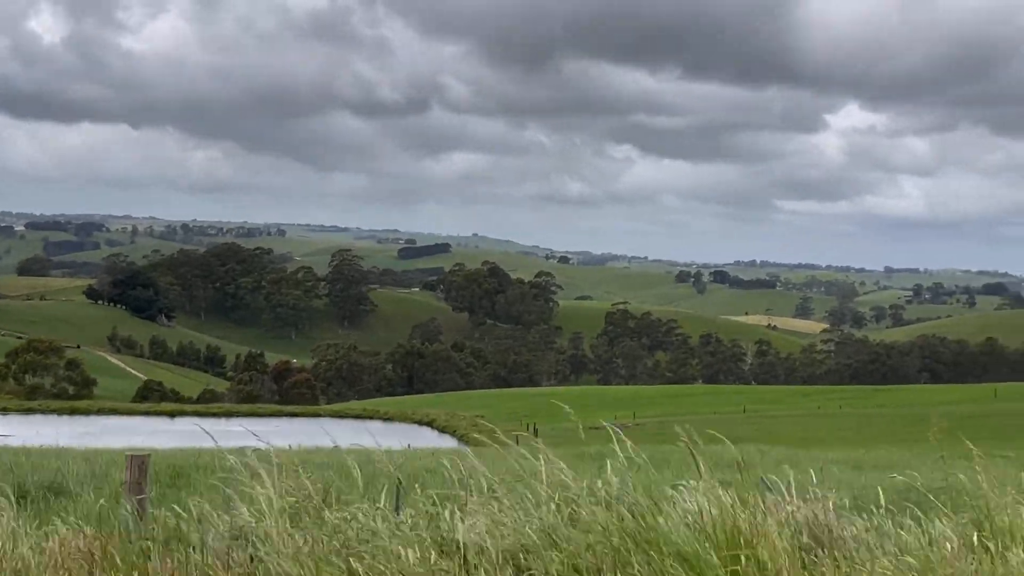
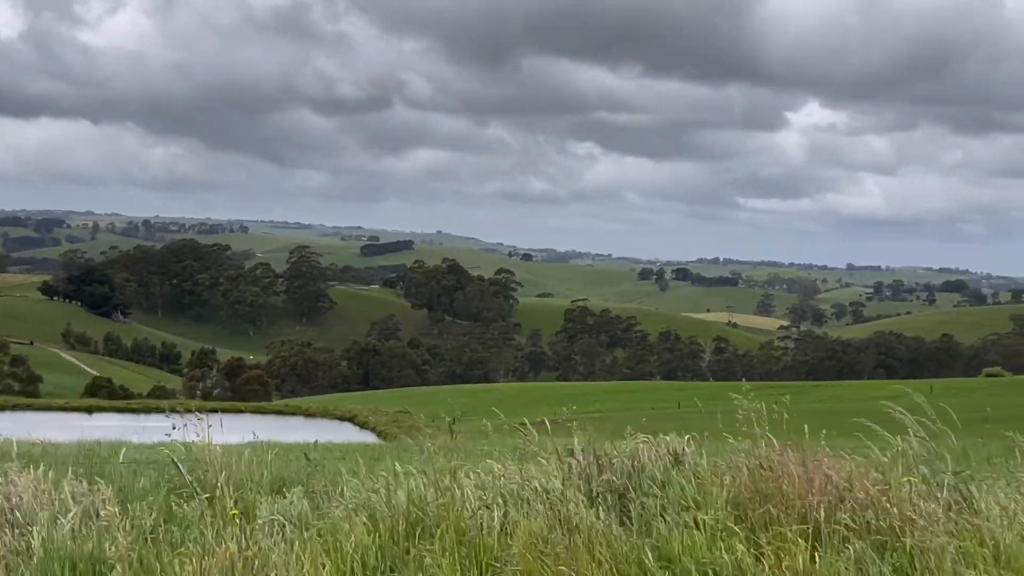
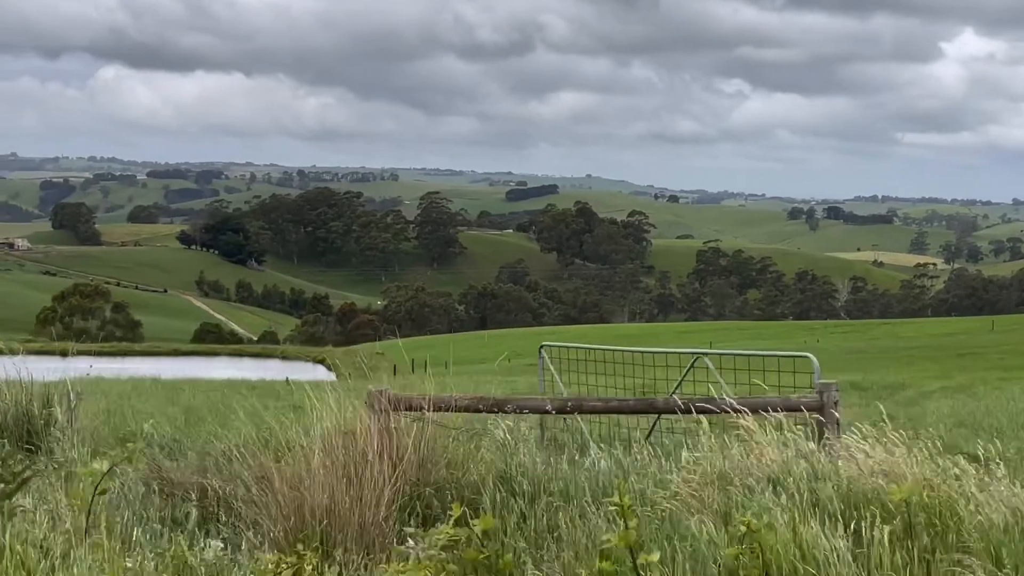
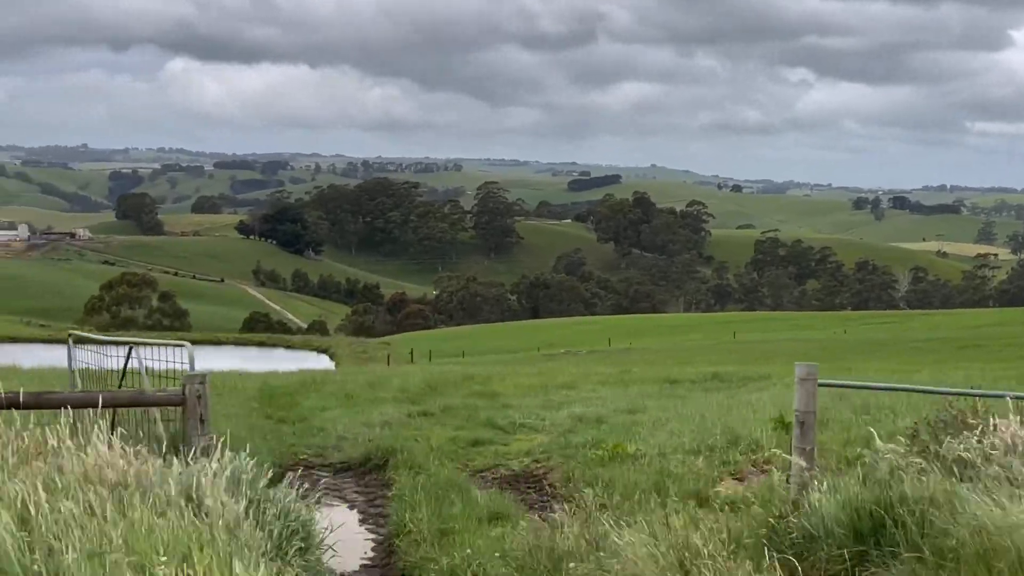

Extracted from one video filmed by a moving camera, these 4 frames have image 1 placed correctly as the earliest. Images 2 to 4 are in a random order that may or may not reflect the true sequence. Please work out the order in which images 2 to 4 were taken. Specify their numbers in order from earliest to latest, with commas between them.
2, 3, 4
